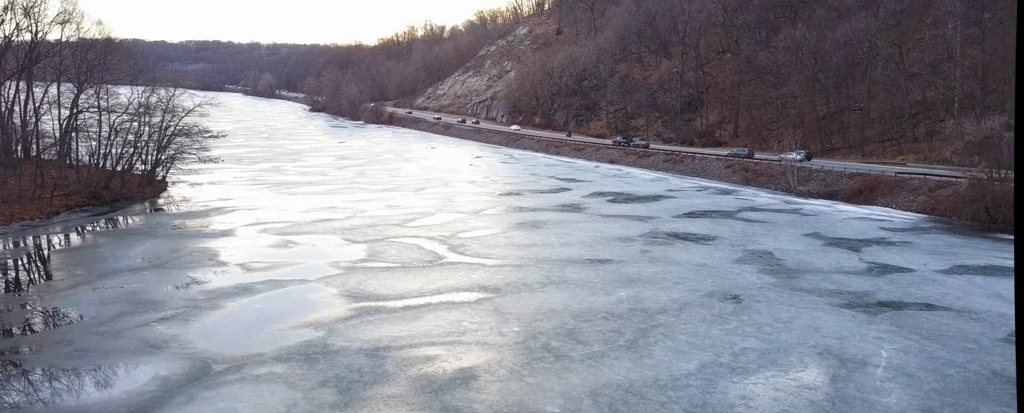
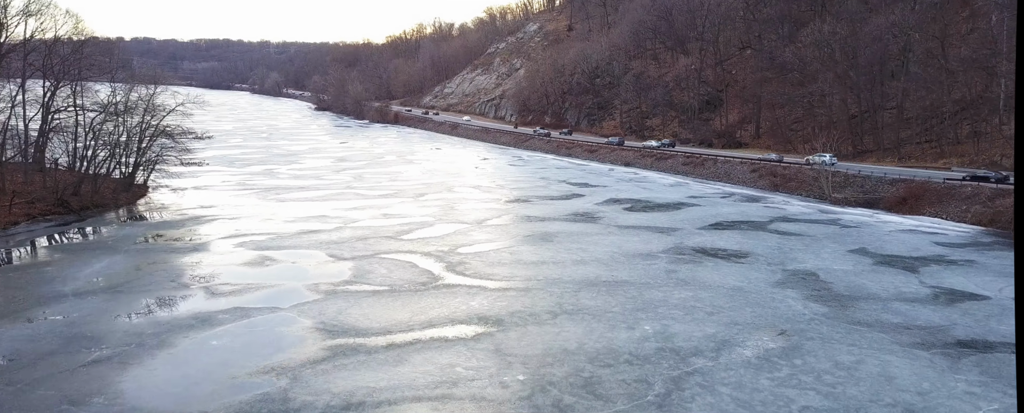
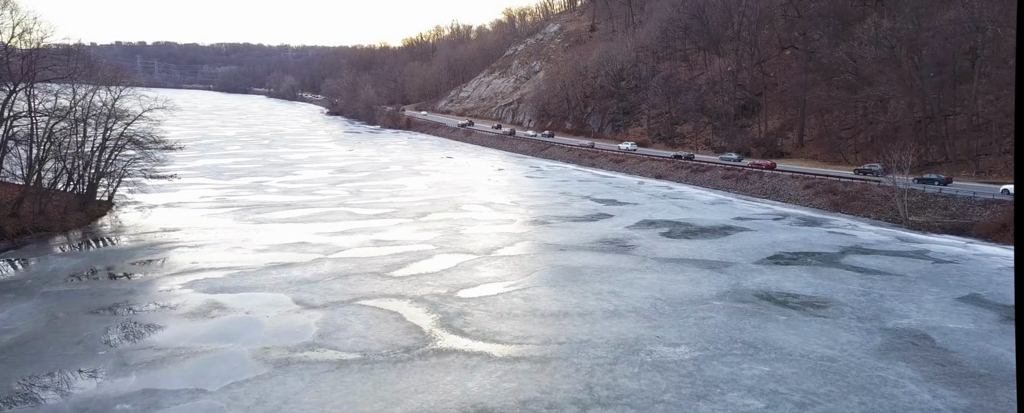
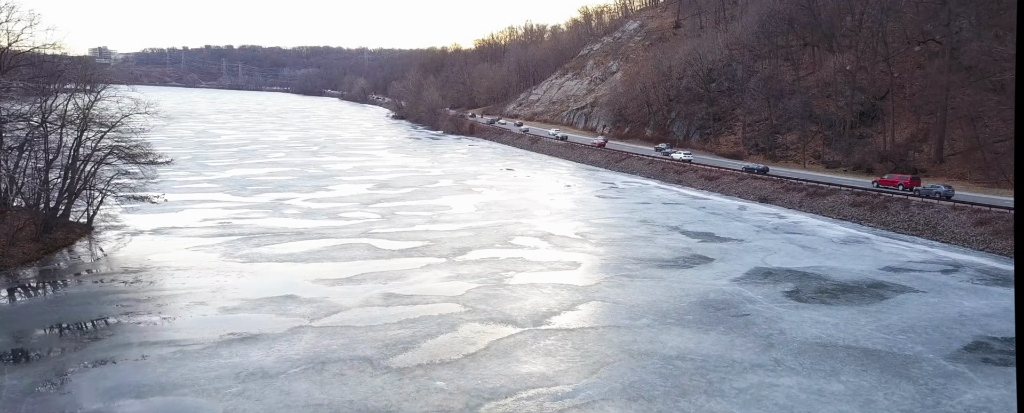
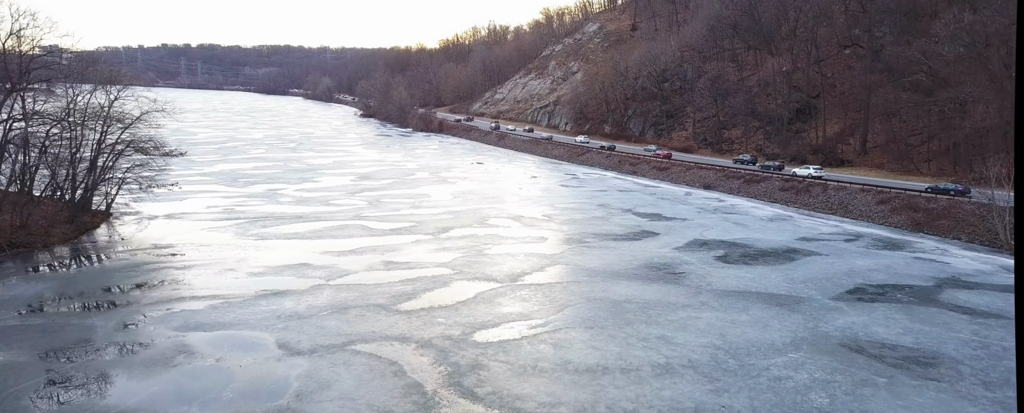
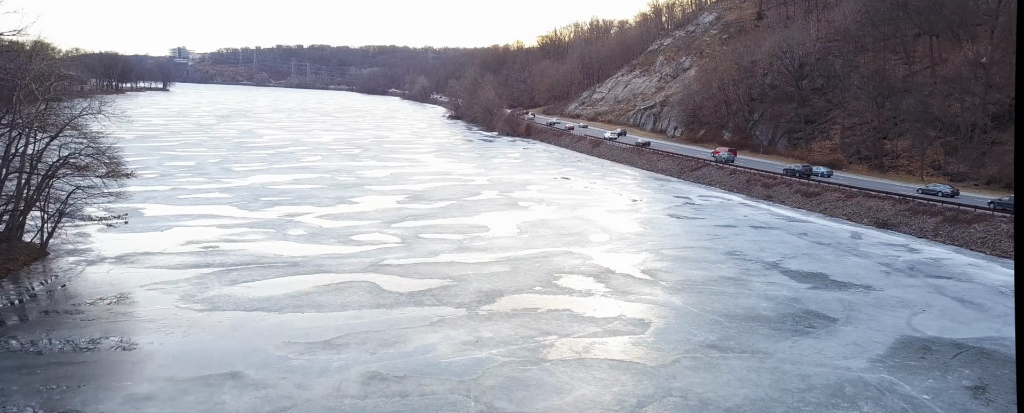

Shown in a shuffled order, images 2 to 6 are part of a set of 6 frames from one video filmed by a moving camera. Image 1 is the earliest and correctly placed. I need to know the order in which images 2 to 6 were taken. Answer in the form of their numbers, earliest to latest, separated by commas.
2, 3, 5, 4, 6
